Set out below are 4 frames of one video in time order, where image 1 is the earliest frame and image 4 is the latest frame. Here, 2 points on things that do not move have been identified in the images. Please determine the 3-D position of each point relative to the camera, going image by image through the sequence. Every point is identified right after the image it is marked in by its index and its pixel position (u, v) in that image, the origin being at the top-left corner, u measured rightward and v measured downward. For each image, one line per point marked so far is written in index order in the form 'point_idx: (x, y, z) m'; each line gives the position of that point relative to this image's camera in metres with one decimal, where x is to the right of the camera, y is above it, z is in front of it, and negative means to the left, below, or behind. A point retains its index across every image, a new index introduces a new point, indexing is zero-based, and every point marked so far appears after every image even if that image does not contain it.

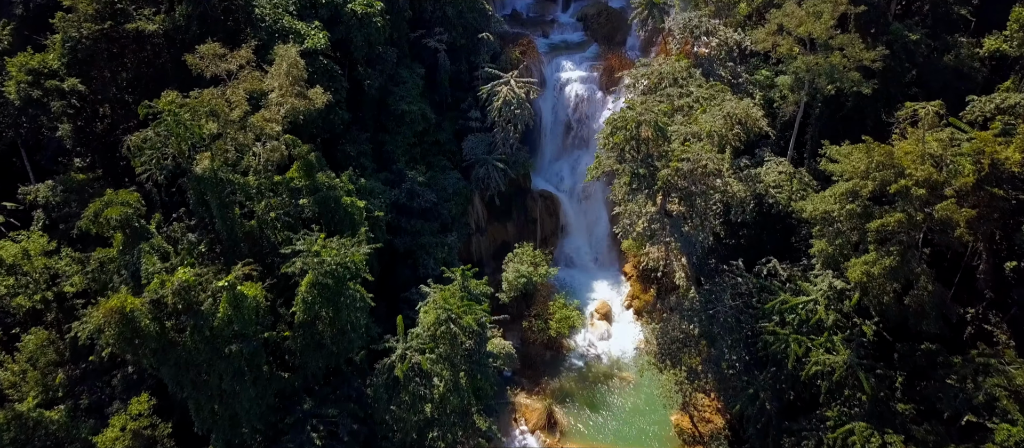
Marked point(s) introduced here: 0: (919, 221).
0: (+10.4, +0.1, +17.3) m
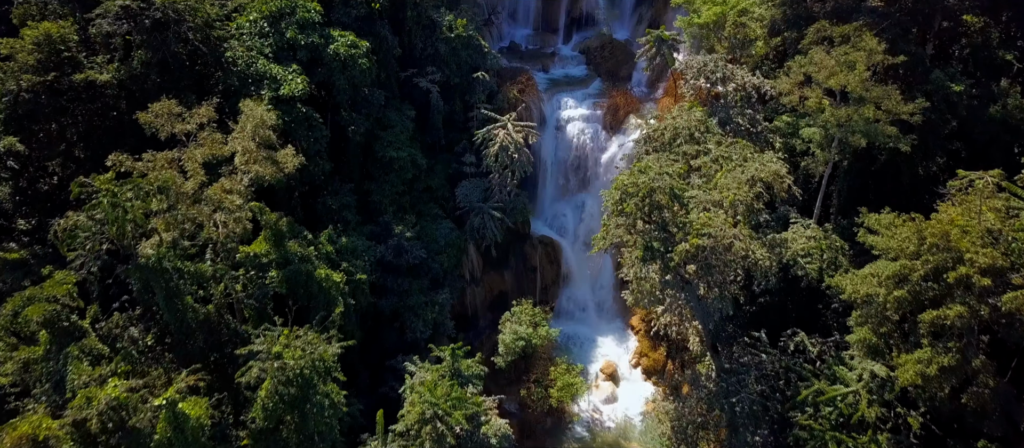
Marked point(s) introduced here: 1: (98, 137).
0: (+10.3, -1.9, +14.8) m
1: (-12.3, +2.7, +20.0) m
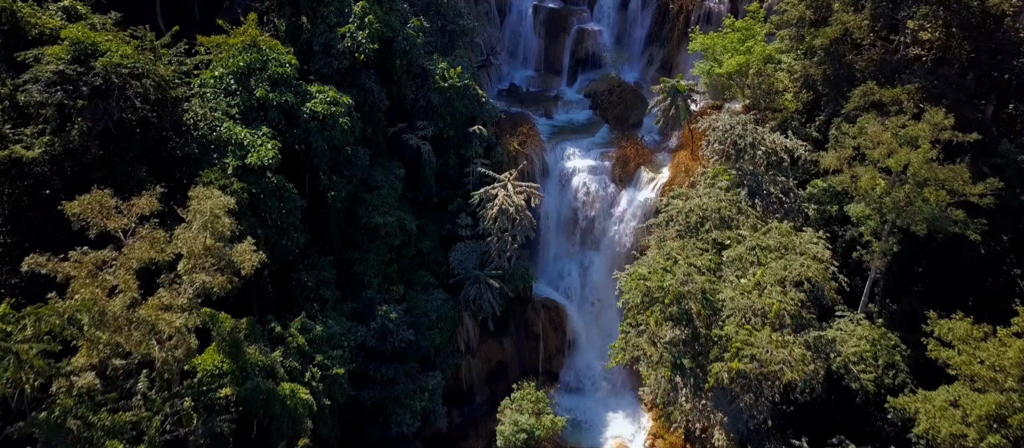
0: (+10.3, -4.3, +11.8) m
1: (-12.3, +0.2, +17.1) m
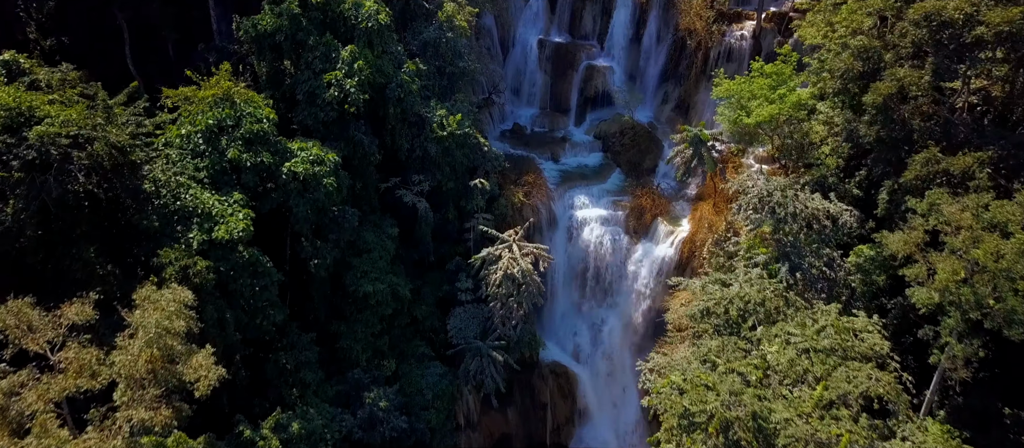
0: (+10.5, -6.2, +9.1) m
1: (-12.1, -1.9, +14.5) m
